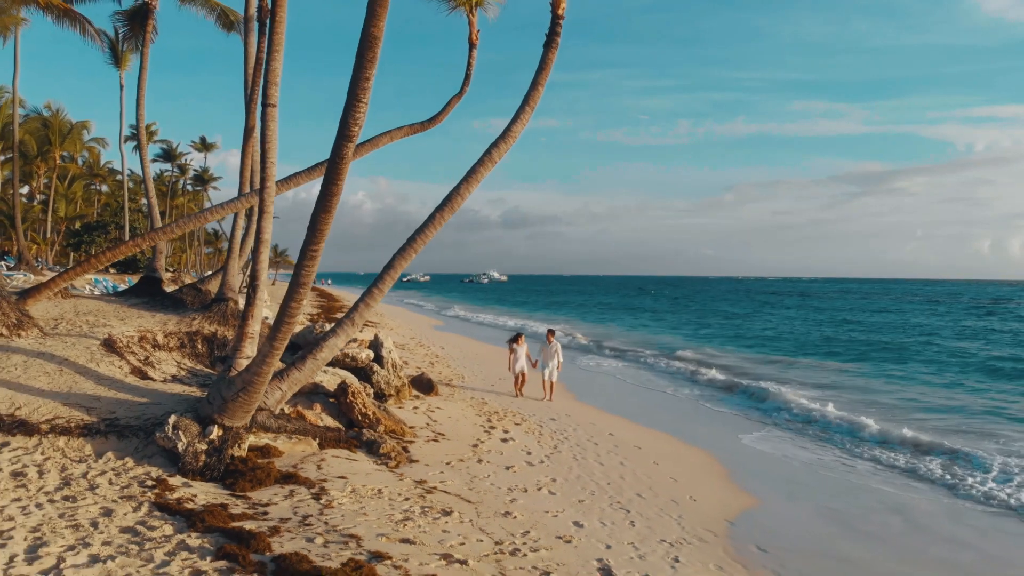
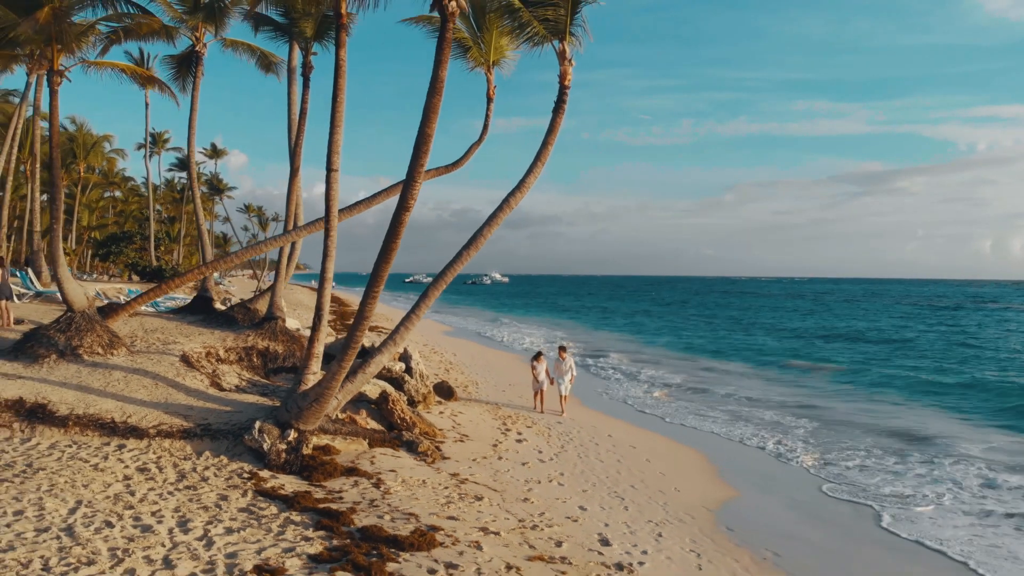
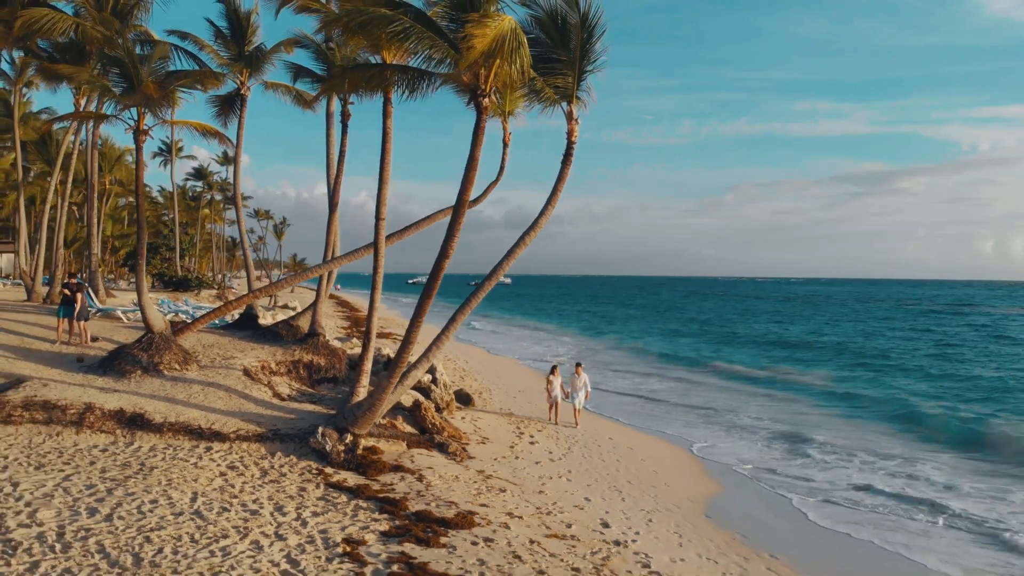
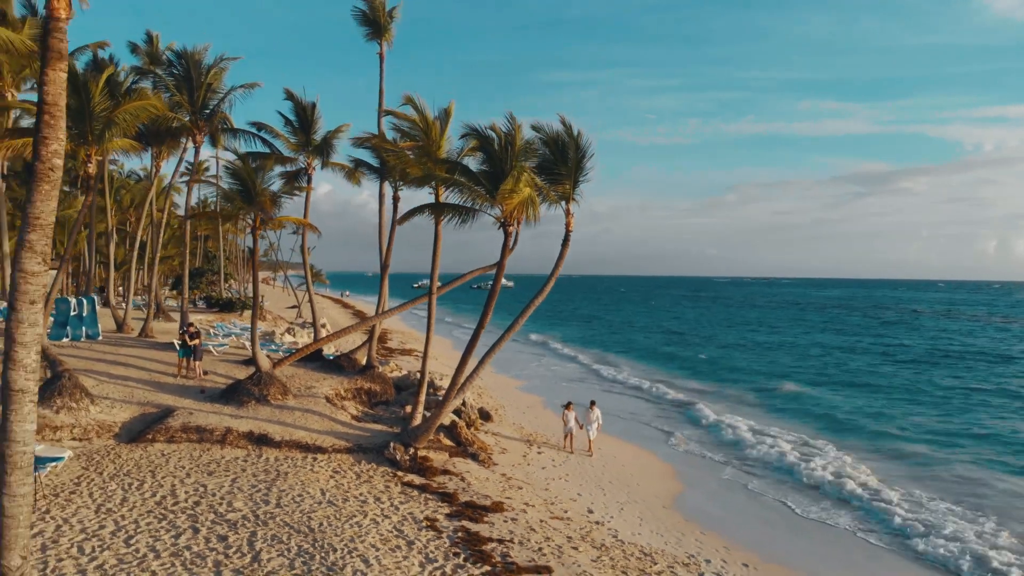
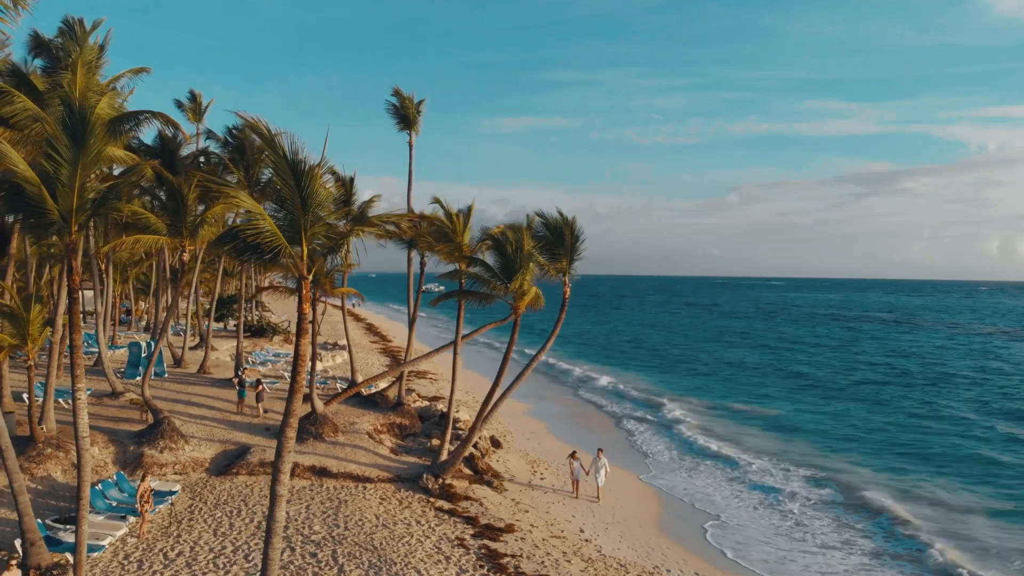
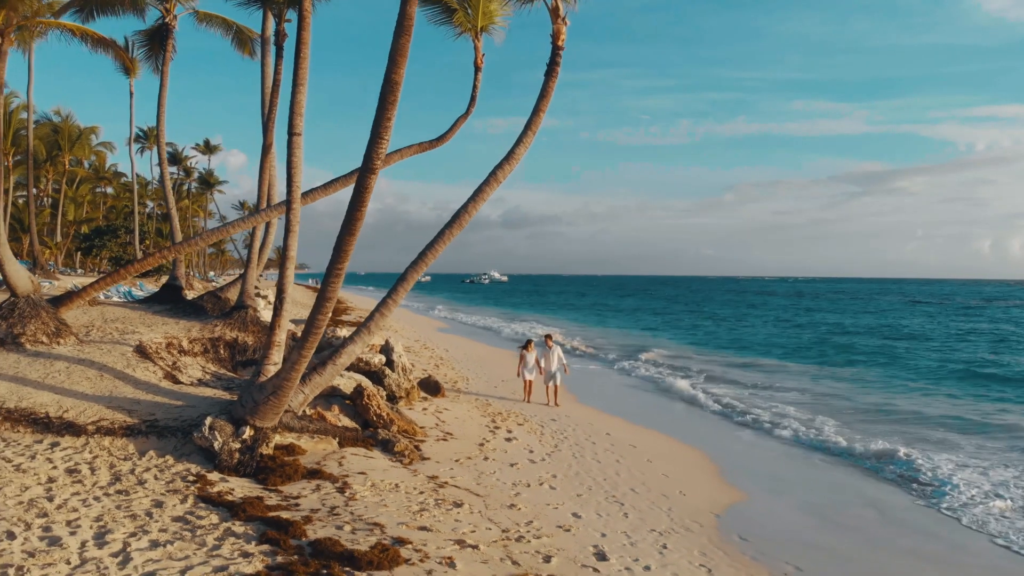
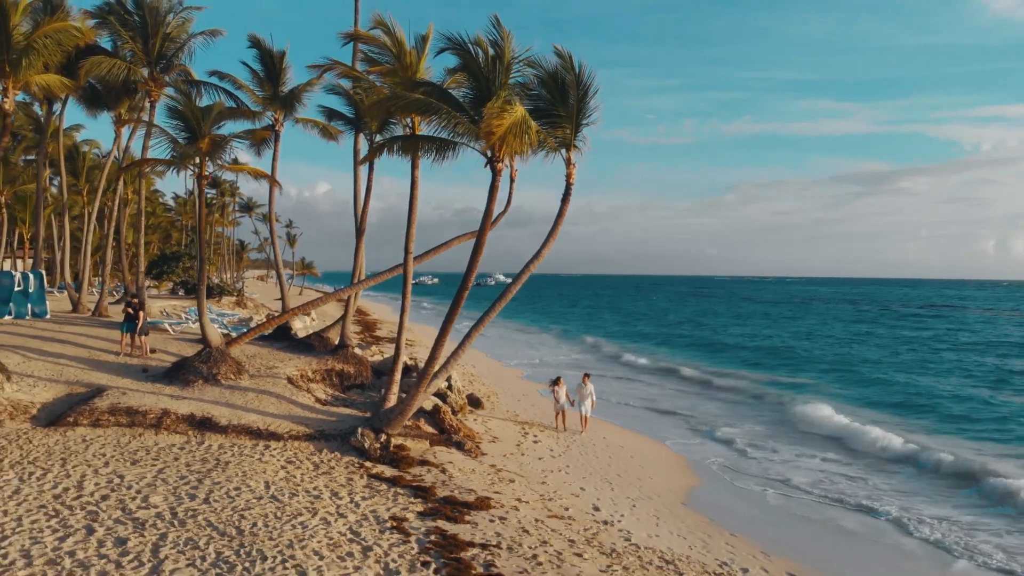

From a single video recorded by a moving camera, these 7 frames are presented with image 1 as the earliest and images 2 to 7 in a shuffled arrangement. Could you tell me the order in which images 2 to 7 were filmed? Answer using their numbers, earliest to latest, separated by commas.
6, 2, 3, 7, 4, 5
